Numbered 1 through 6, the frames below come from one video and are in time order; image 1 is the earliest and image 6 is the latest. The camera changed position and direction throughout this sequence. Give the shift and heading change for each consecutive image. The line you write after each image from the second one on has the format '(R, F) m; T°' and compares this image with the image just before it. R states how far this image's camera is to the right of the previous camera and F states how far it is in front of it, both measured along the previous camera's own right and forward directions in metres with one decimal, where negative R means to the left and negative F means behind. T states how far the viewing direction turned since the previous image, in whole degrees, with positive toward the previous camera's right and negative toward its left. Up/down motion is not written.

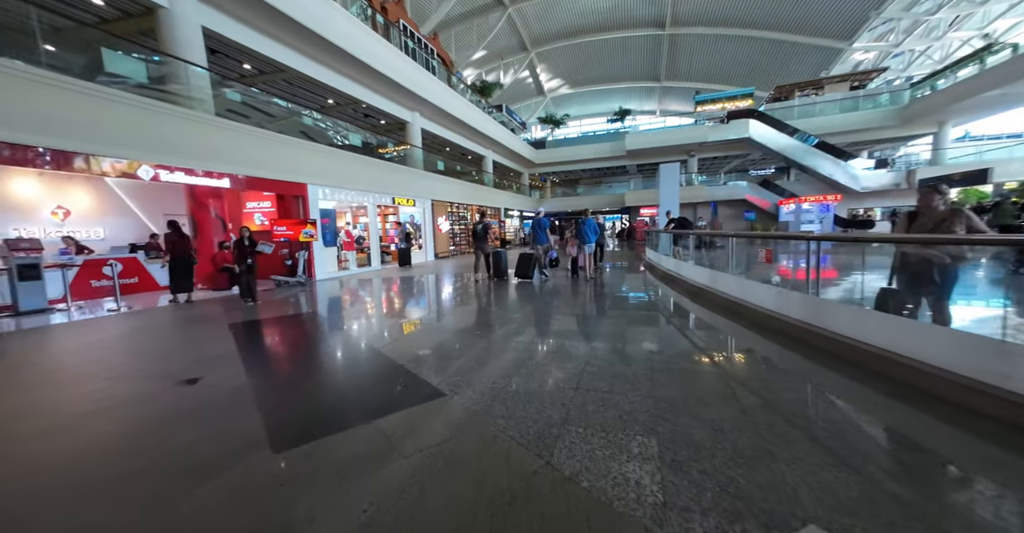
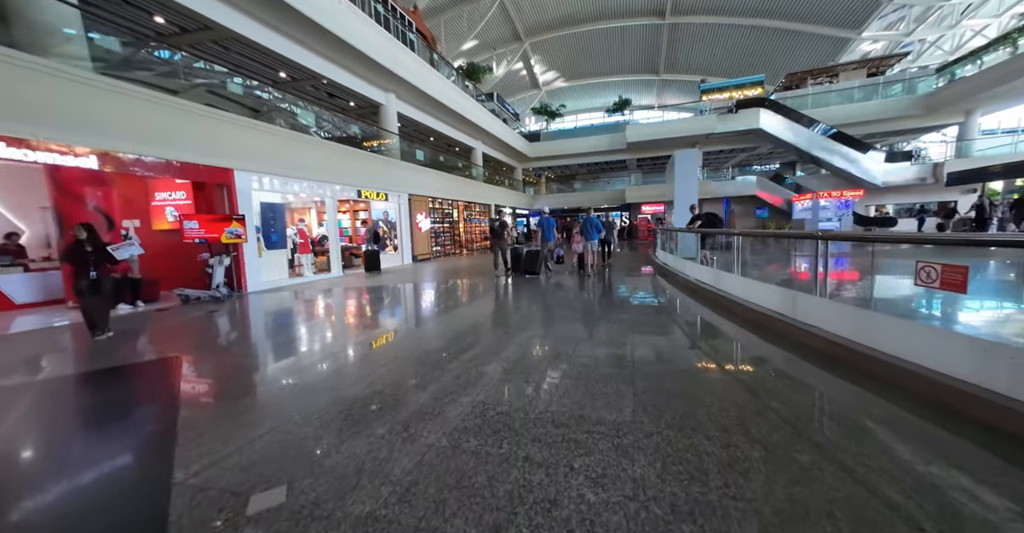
(+0.1, +1.3) m; +1°
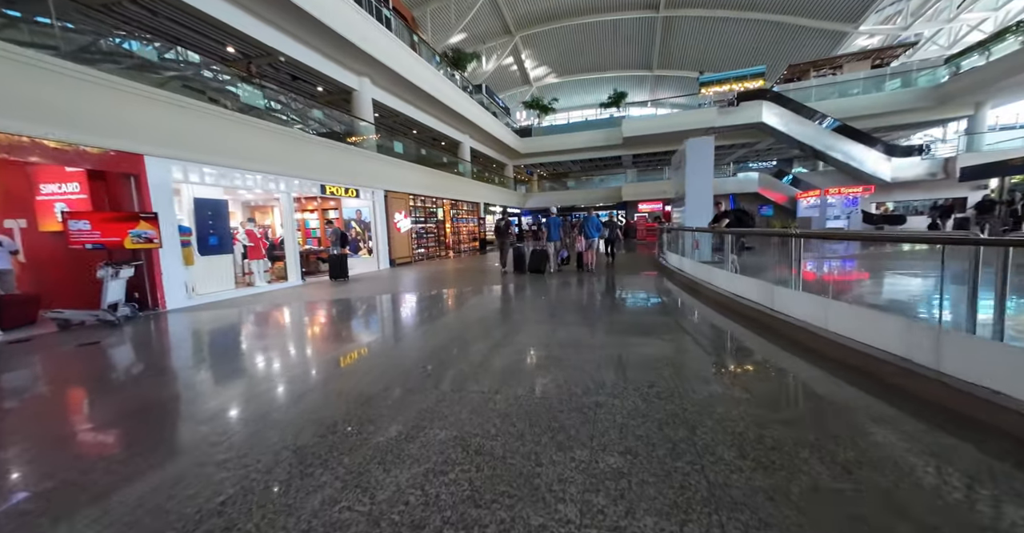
(+0.1, +0.9) m; +1°
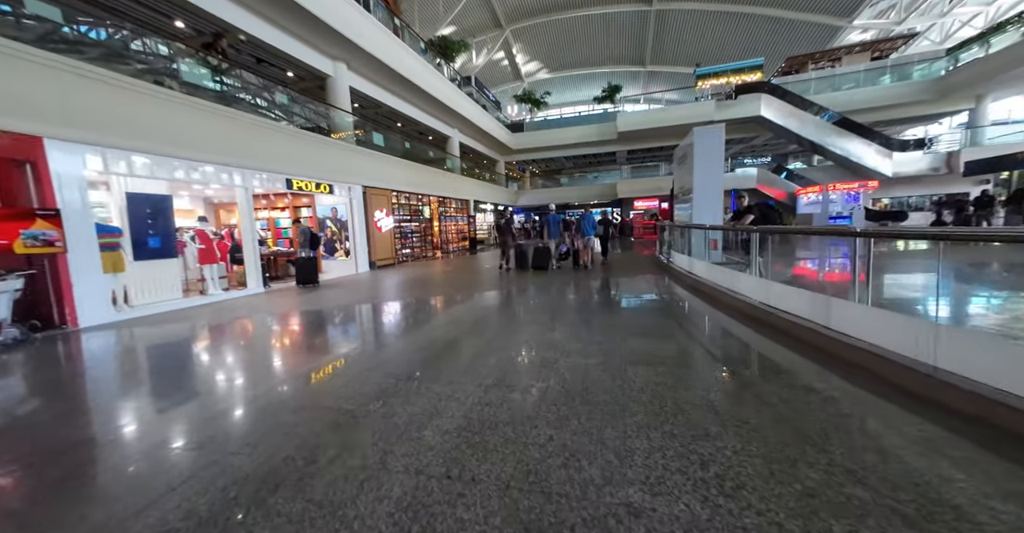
(0.0, +0.6) m; +1°
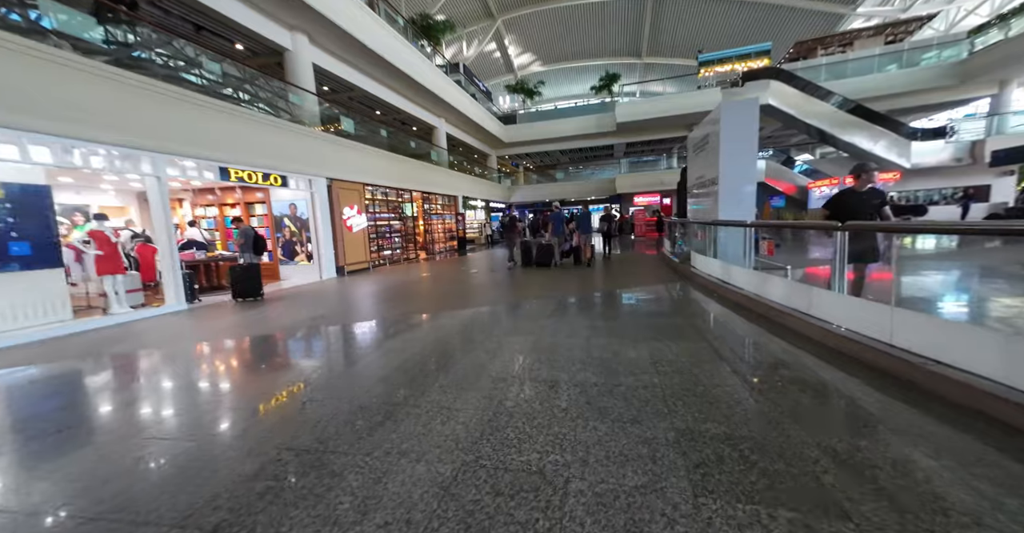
(+0.1, +1.0) m; +1°
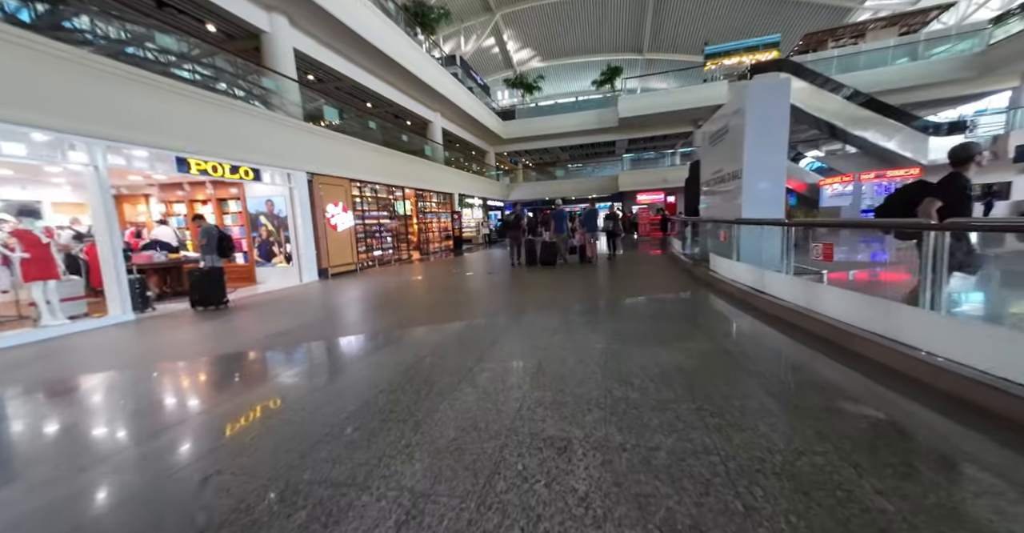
(0.0, +0.5) m; 0°
